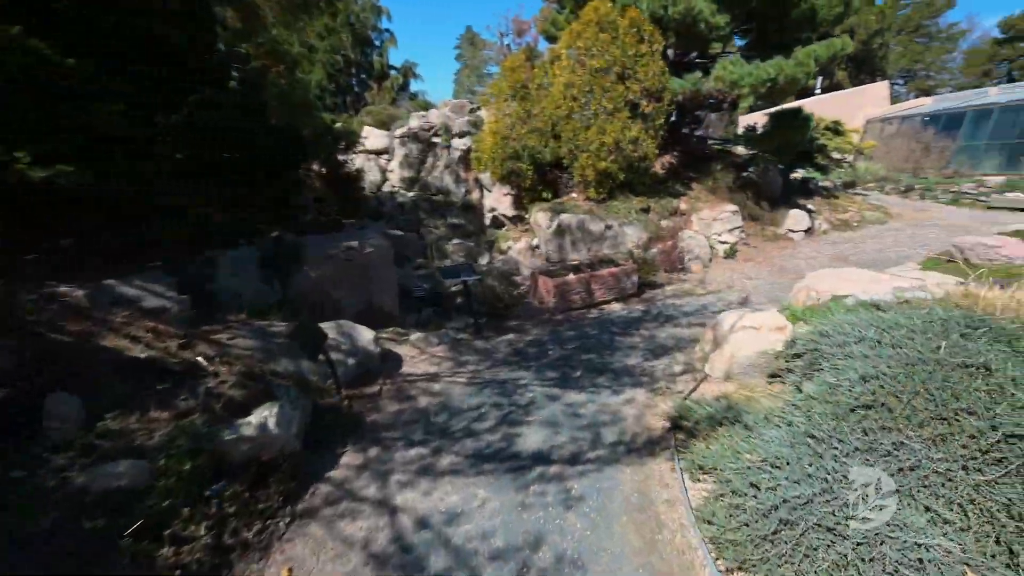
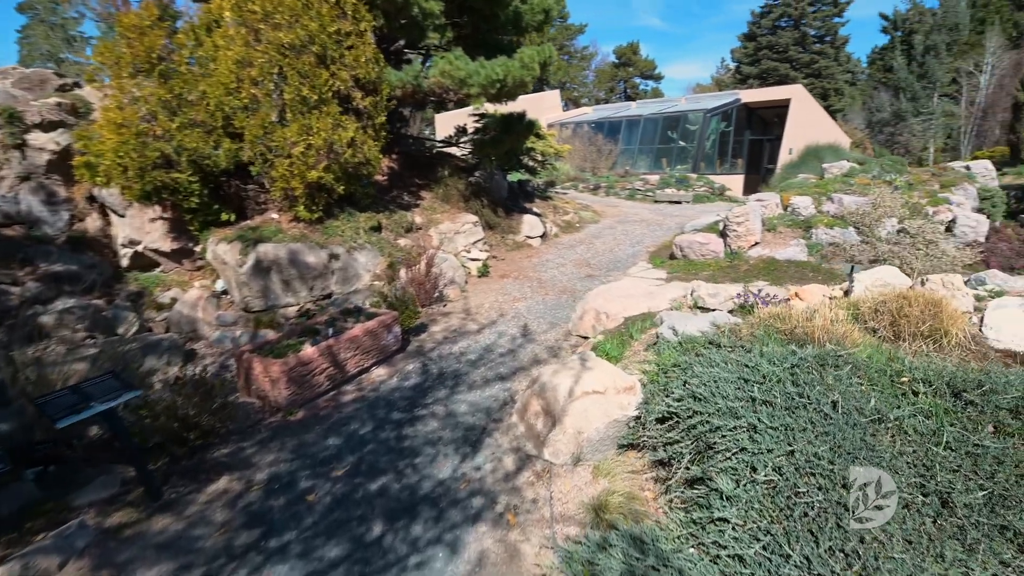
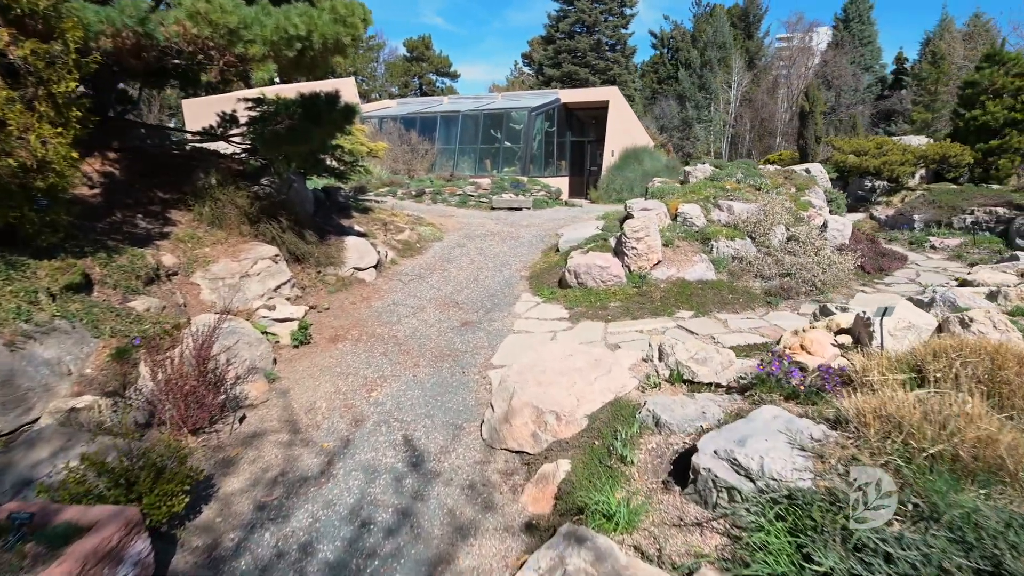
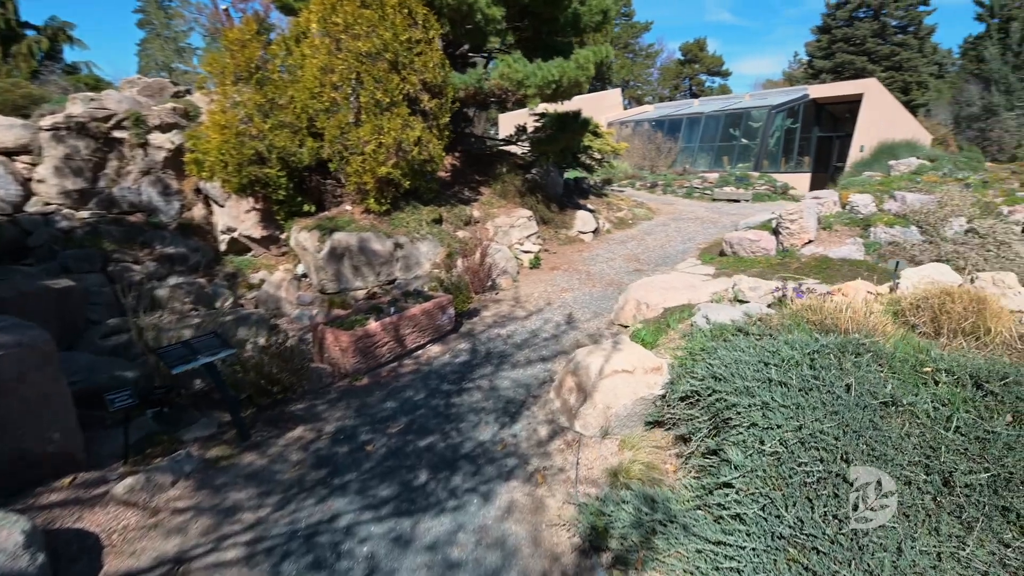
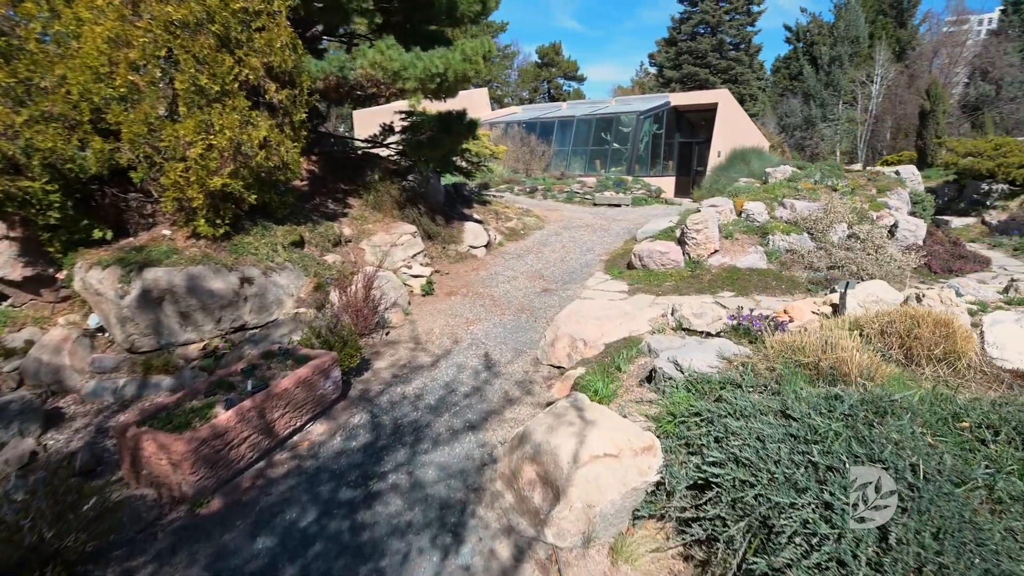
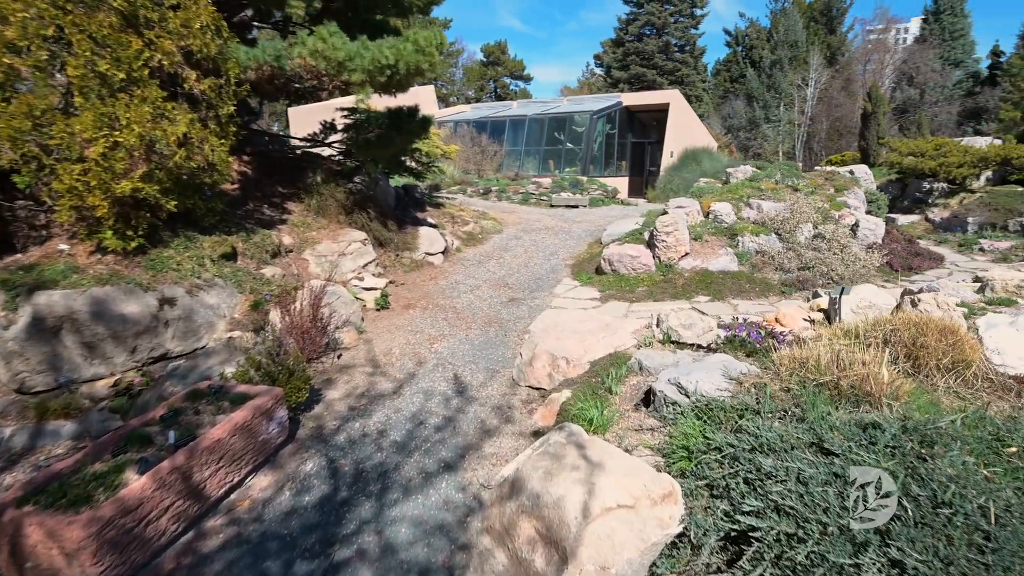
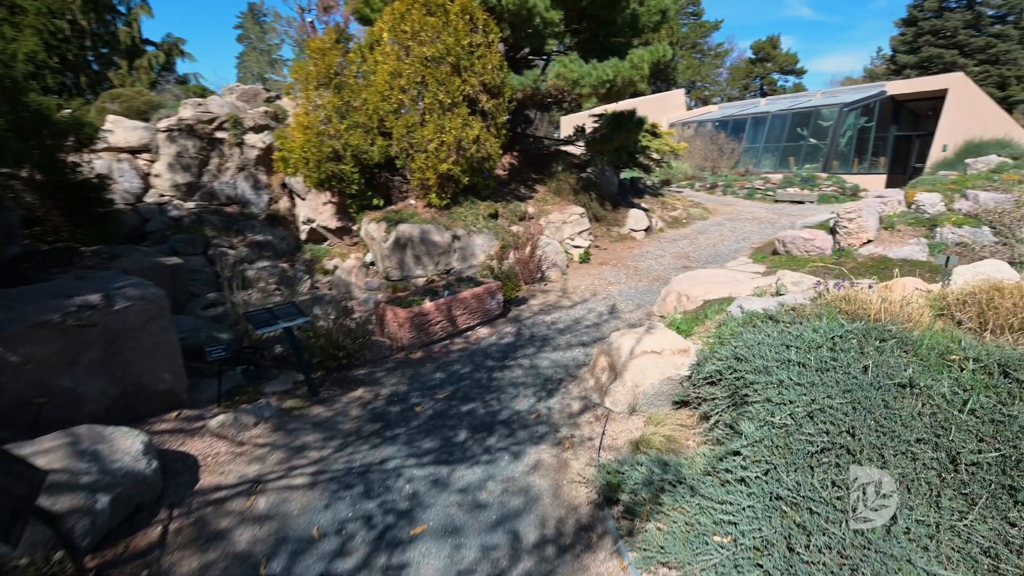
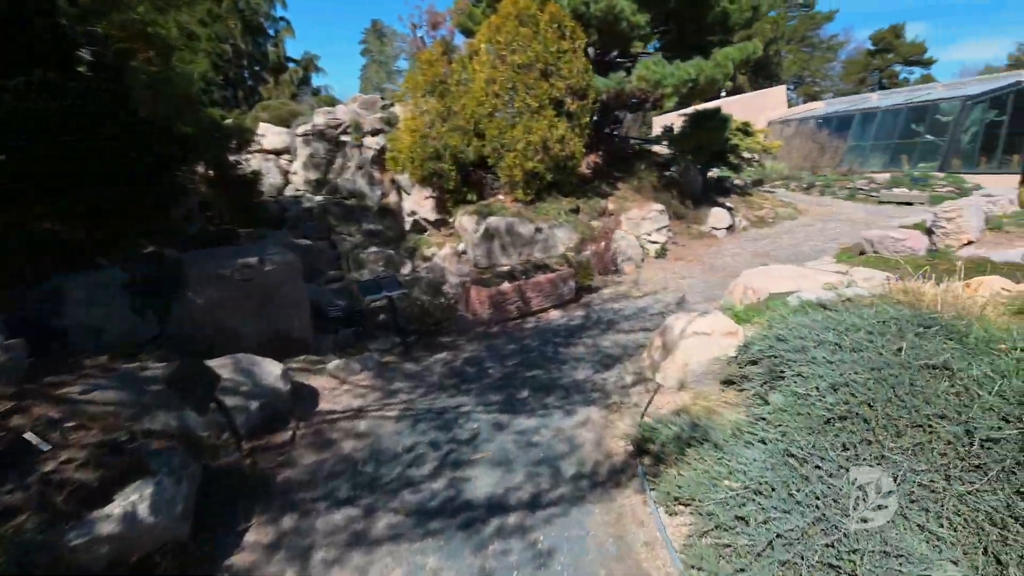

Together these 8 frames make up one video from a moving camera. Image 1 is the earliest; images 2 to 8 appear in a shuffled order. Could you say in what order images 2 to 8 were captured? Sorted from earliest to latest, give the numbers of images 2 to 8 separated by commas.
8, 7, 4, 2, 5, 6, 3
